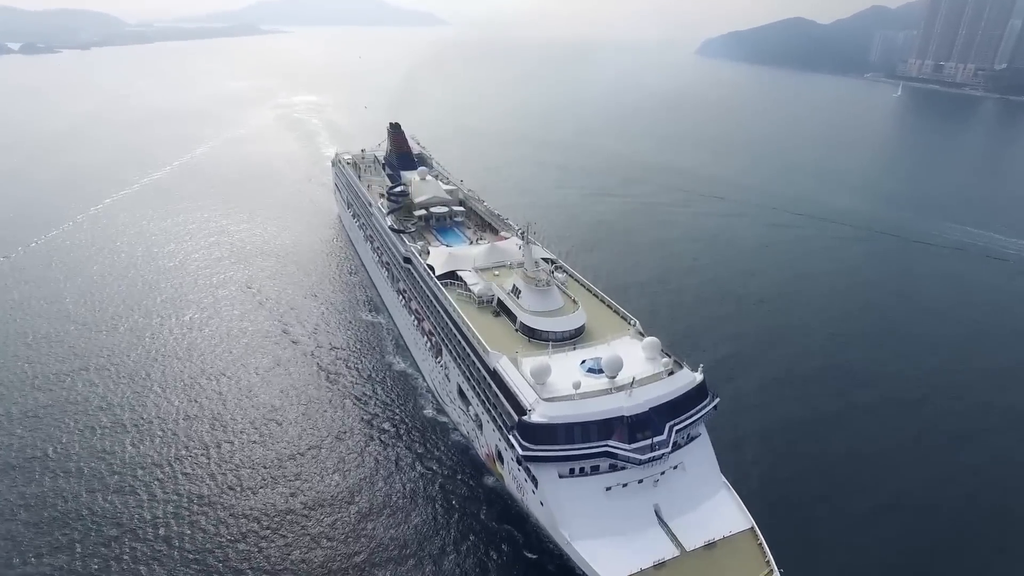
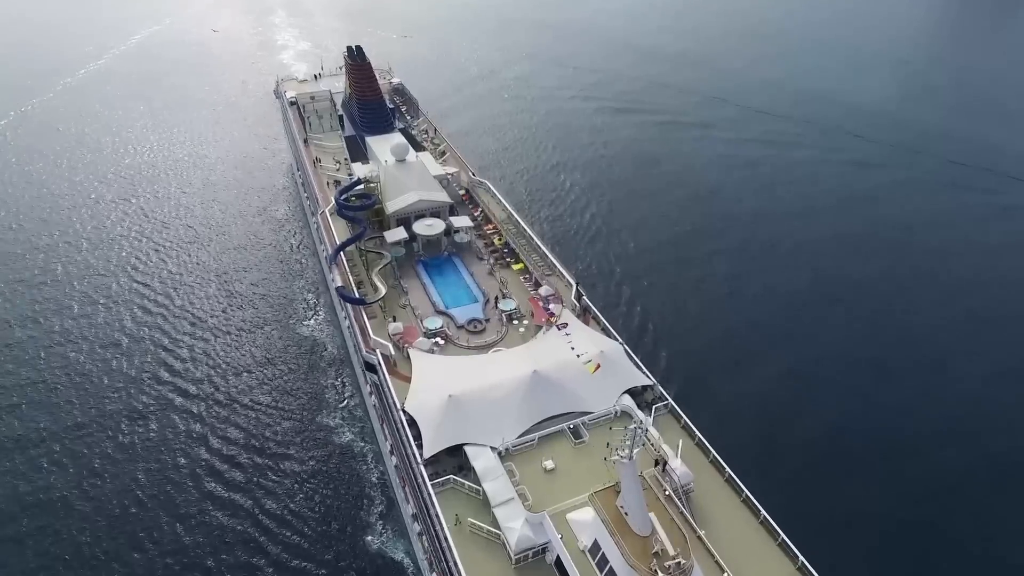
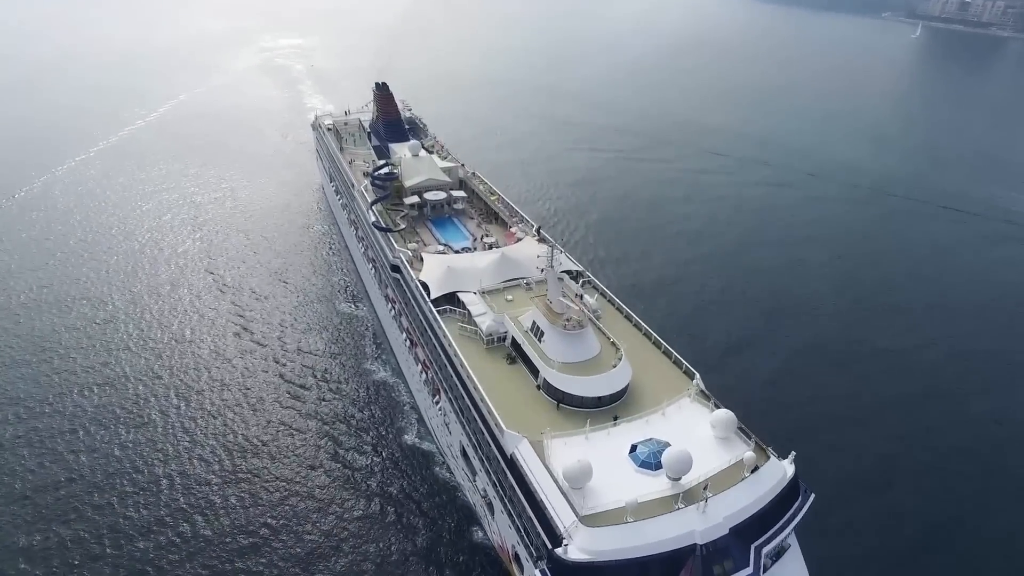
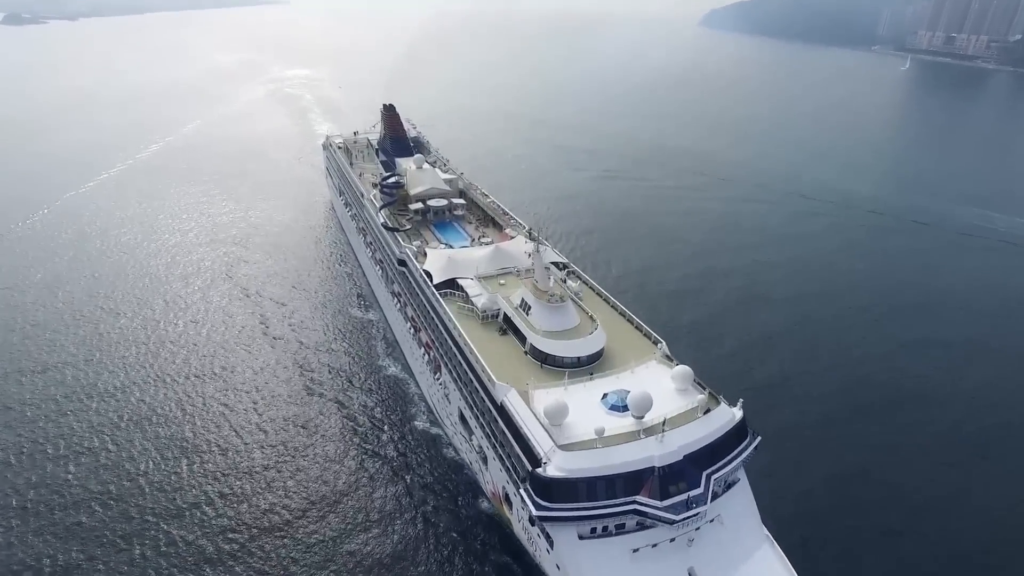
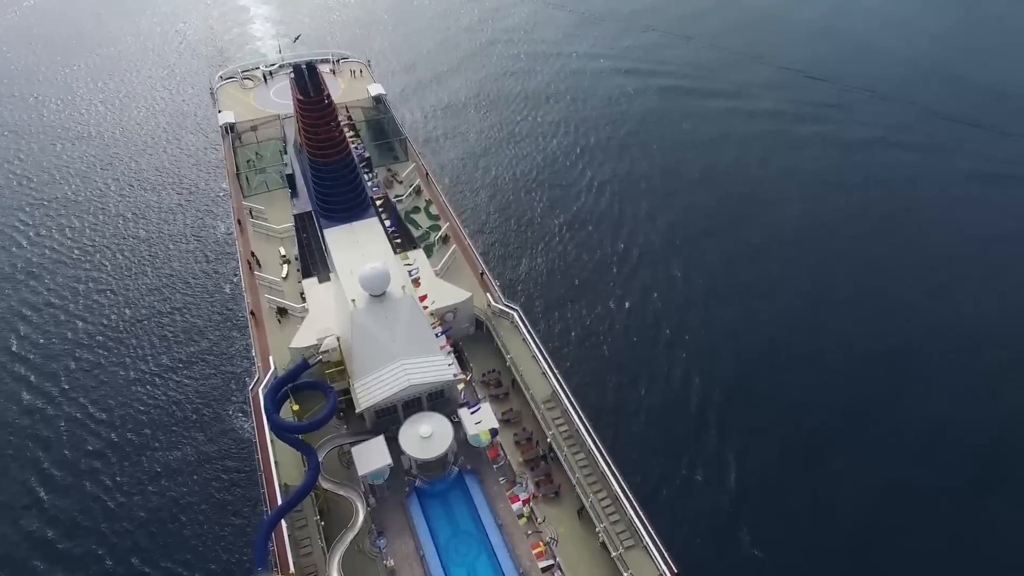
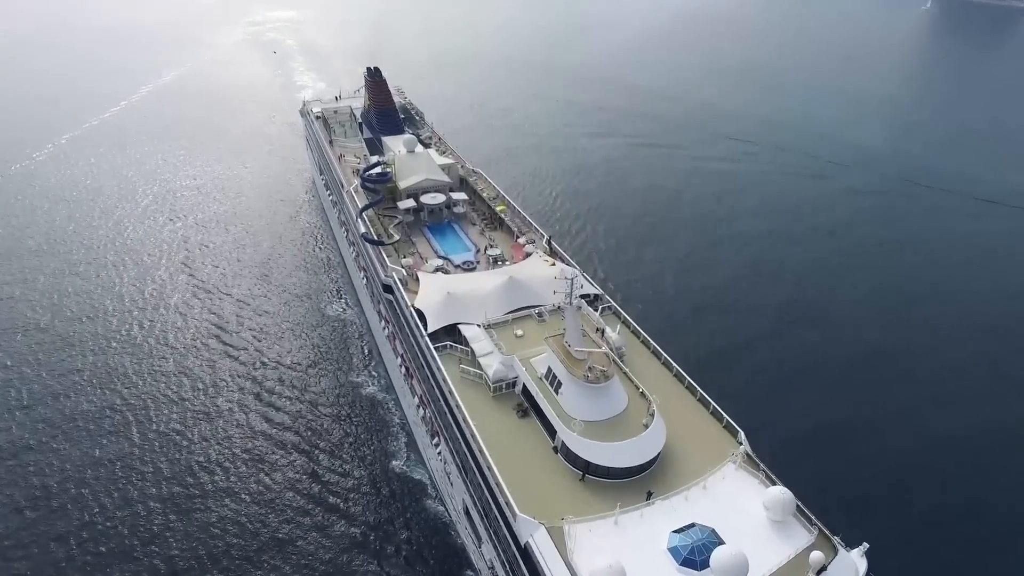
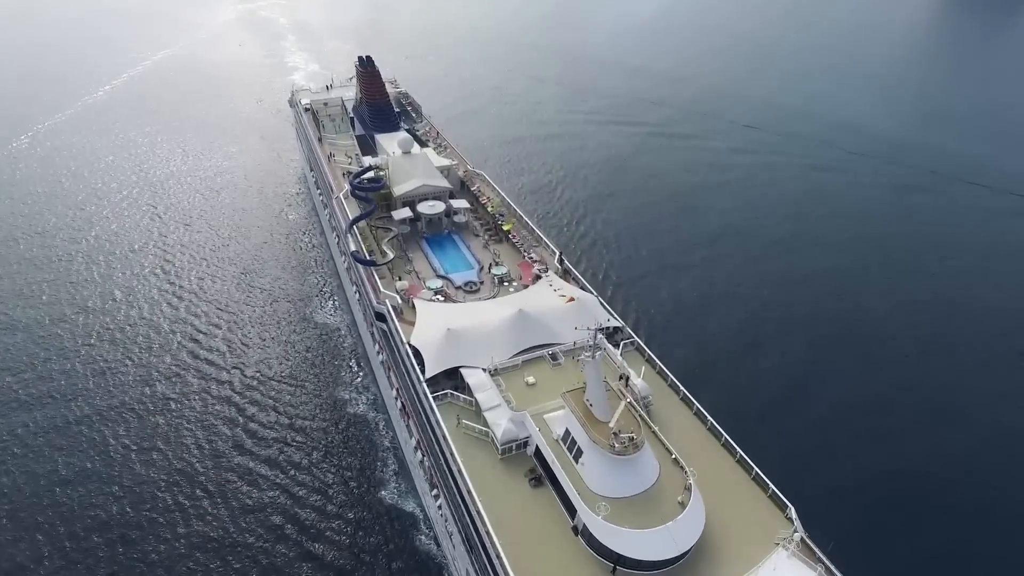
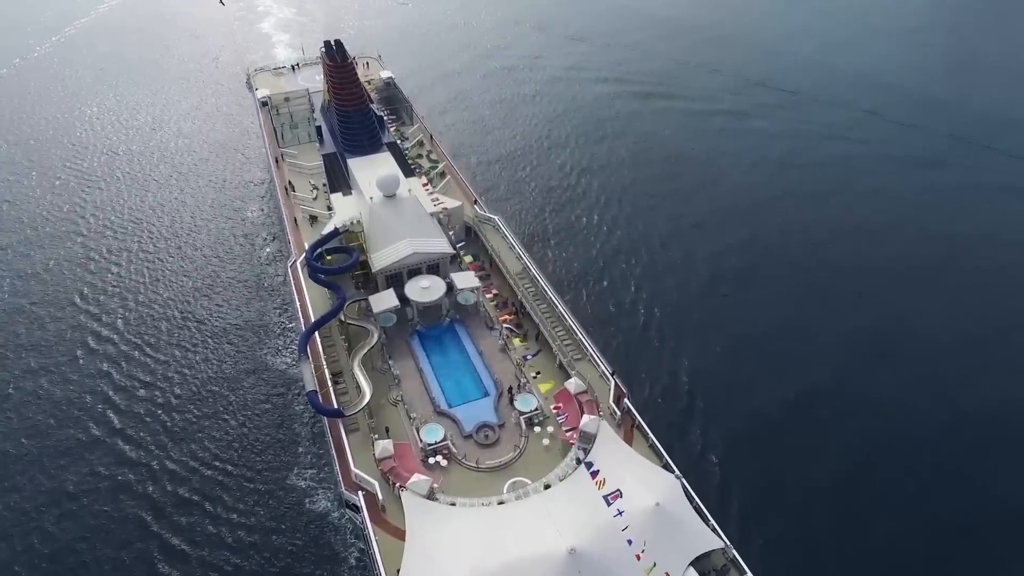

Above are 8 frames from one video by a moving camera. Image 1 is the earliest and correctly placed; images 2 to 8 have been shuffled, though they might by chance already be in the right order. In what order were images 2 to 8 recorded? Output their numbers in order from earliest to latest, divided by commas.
4, 3, 6, 7, 2, 8, 5
